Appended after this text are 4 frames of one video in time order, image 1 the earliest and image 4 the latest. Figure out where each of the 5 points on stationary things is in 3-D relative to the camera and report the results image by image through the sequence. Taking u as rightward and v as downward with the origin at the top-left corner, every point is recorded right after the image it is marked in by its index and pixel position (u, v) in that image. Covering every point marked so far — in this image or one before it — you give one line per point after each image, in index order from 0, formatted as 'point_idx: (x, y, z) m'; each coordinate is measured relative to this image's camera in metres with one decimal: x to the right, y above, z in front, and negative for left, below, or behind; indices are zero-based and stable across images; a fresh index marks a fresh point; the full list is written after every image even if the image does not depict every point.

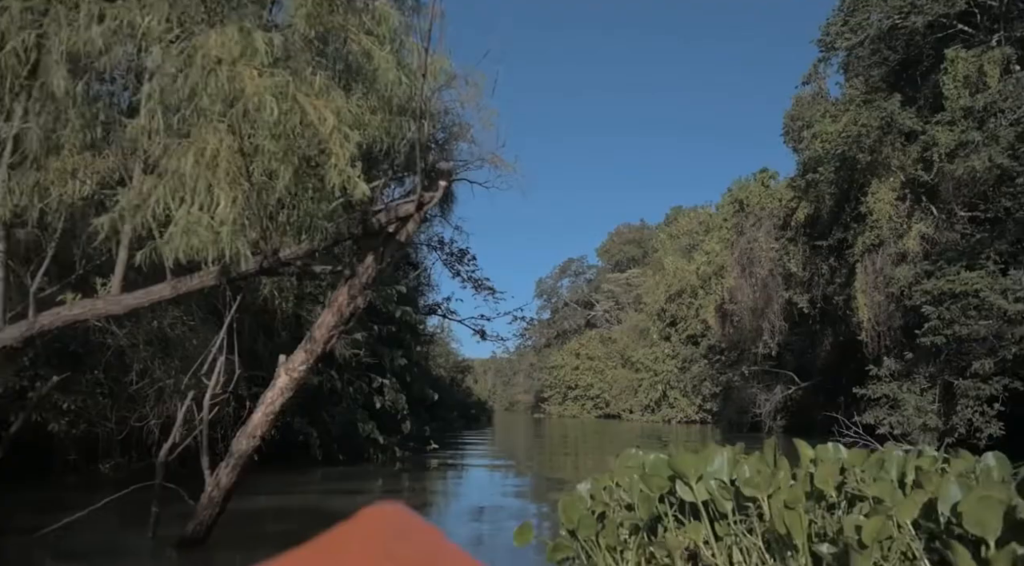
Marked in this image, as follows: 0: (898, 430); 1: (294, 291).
0: (+8.1, -3.1, +14.8) m
1: (-3.4, -0.1, +10.9) m
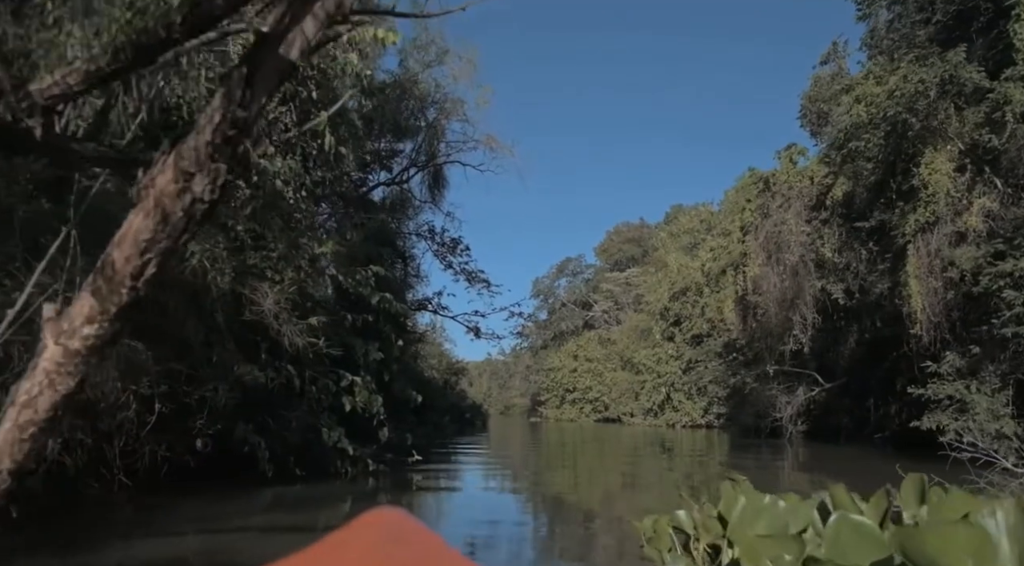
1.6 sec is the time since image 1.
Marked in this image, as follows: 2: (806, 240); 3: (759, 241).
0: (+8.0, -2.7, +12.5) m
1: (-3.4, +0.2, +8.5) m
2: (+7.4, +1.1, +17.8) m
3: (+6.5, +1.1, +18.7) m
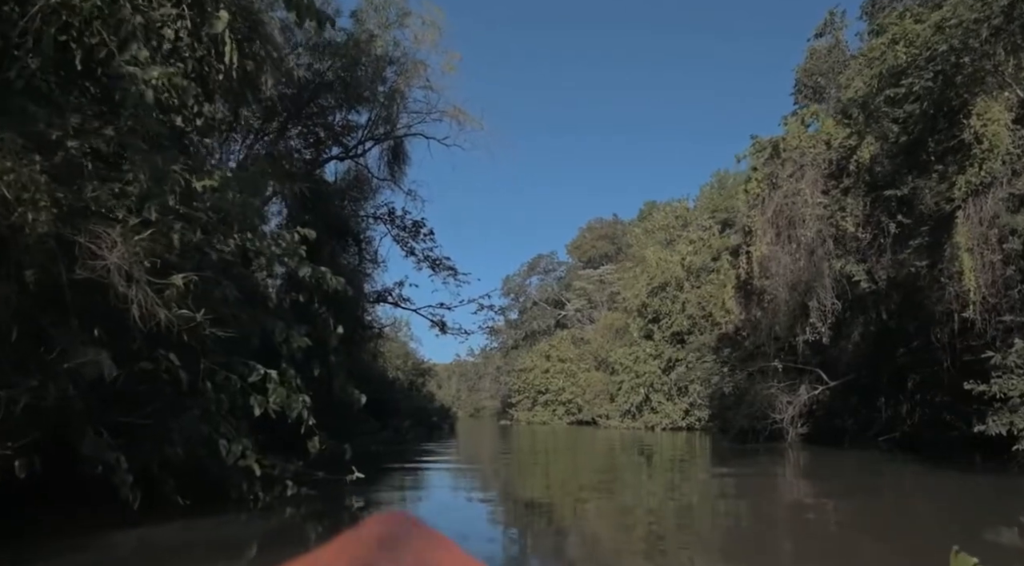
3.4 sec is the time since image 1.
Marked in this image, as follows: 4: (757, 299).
0: (+7.6, -2.3, +10.1) m
1: (-3.6, +0.7, +5.6) m
2: (+6.8, +1.5, +15.4) m
3: (+5.8, +1.5, +16.2) m
4: (+6.3, -0.4, +18.2) m
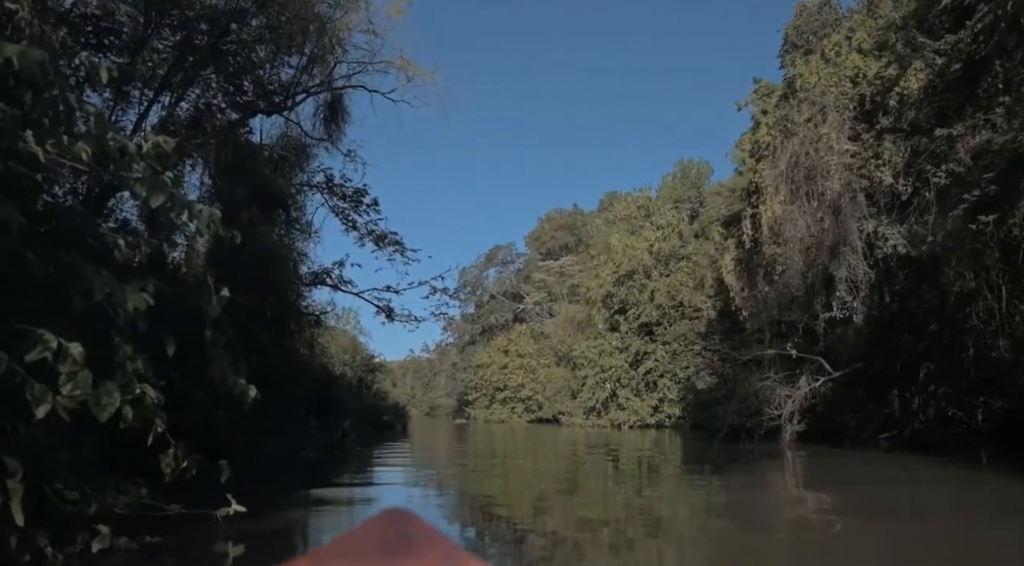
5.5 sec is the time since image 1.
0: (+7.2, -1.7, +7.3) m
1: (-3.7, +1.3, +2.2) m
2: (+6.0, +2.1, +12.6) m
3: (+5.1, +2.1, +13.3) m
4: (+5.4, +0.2, +15.4) m
